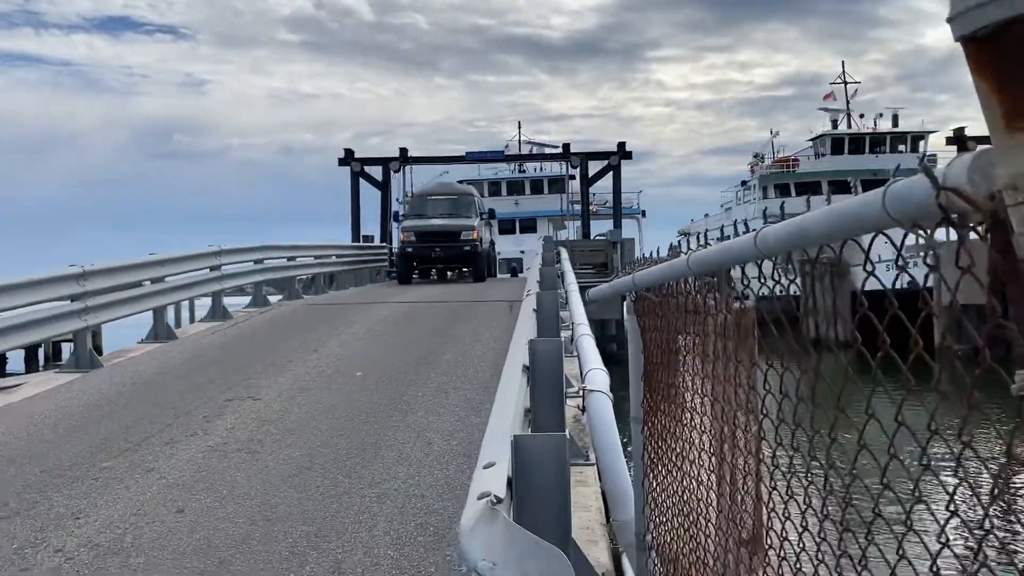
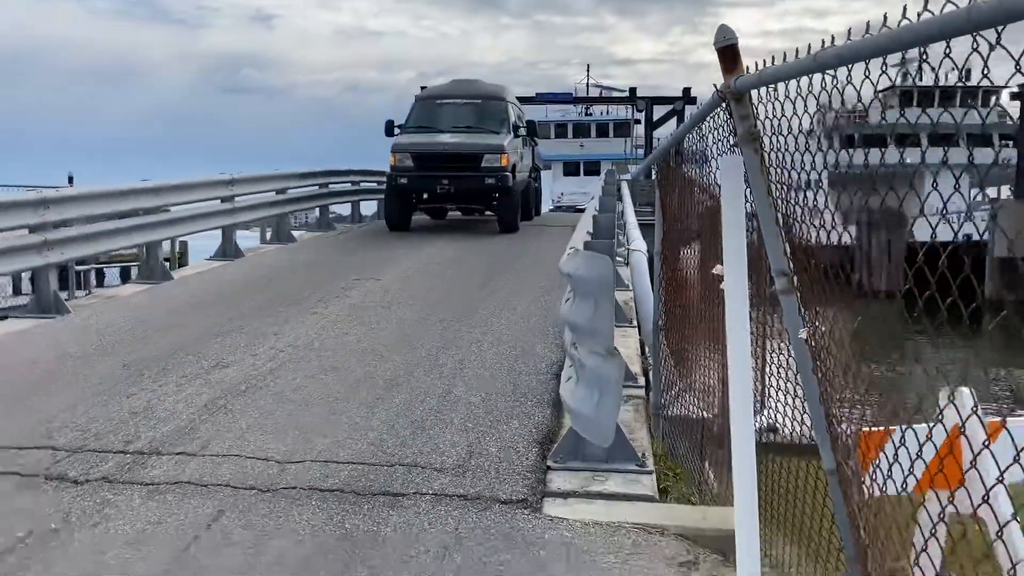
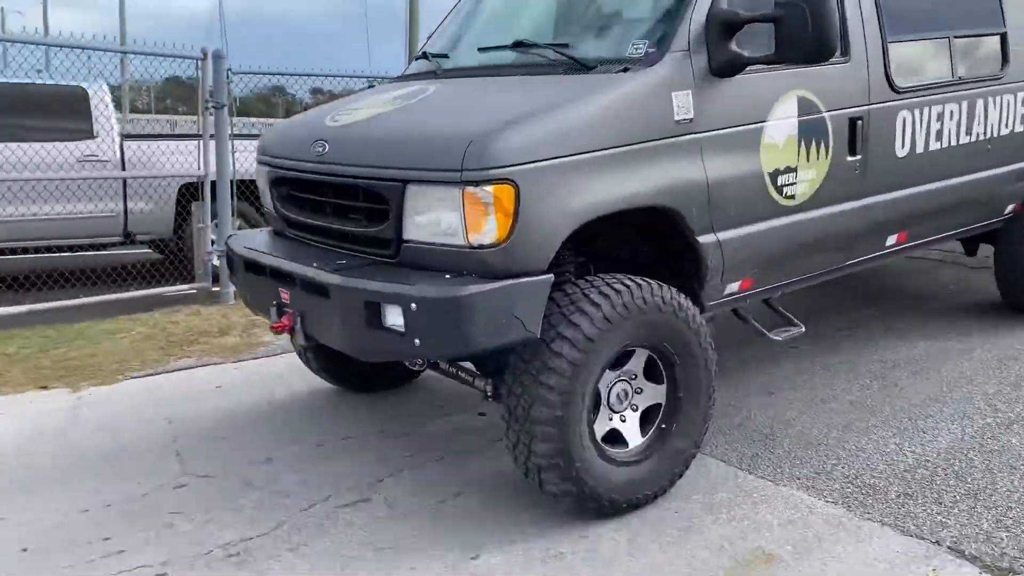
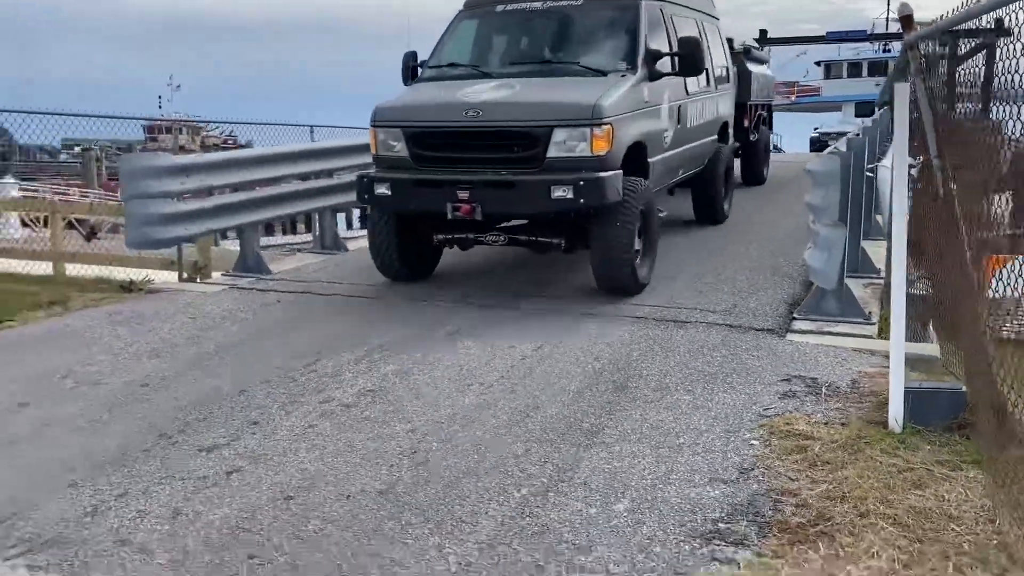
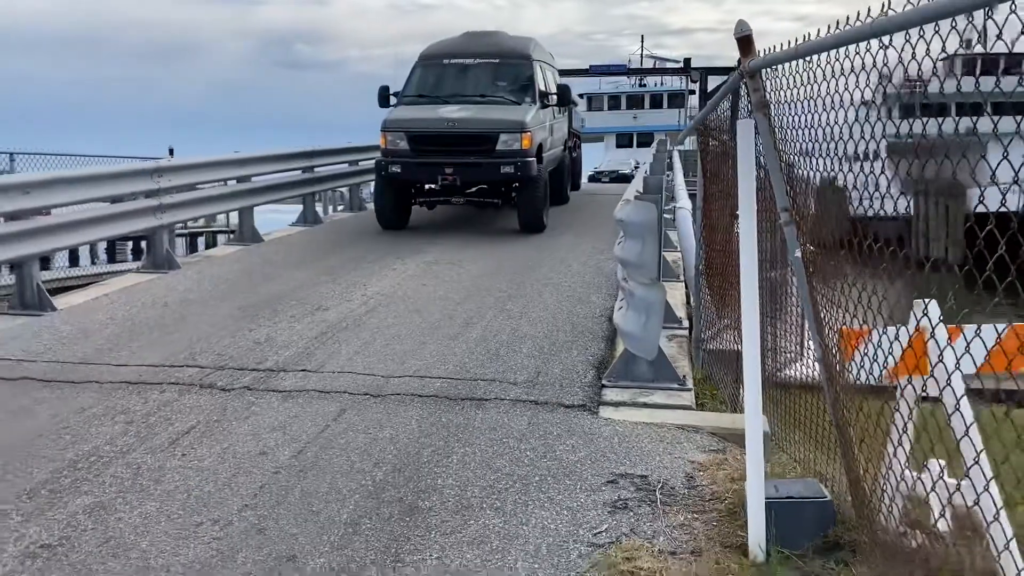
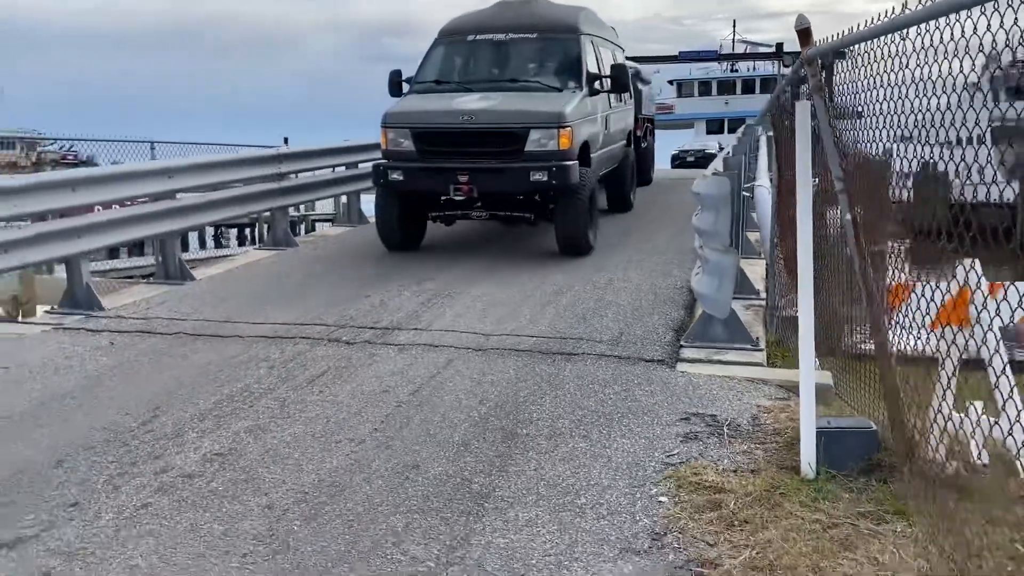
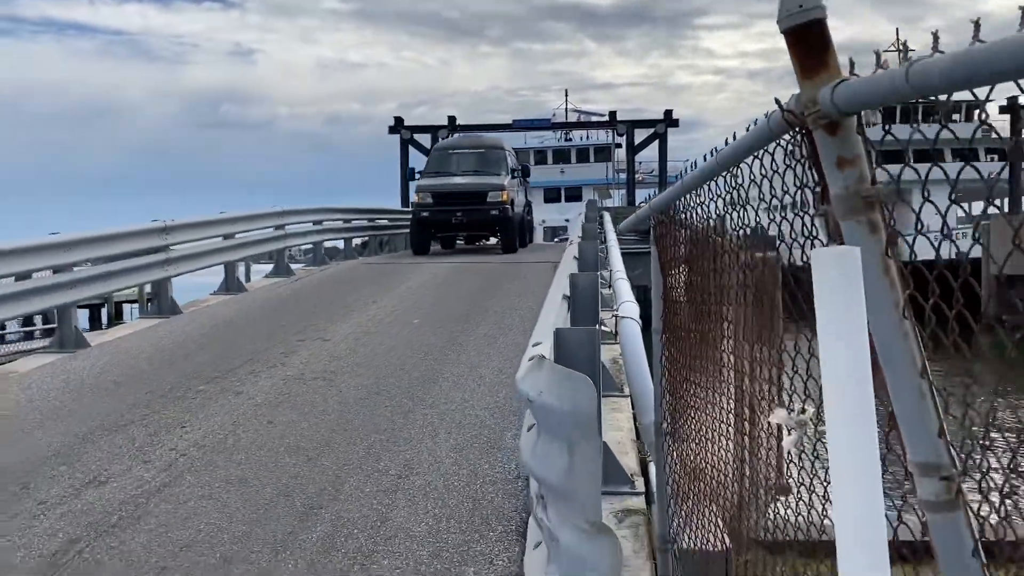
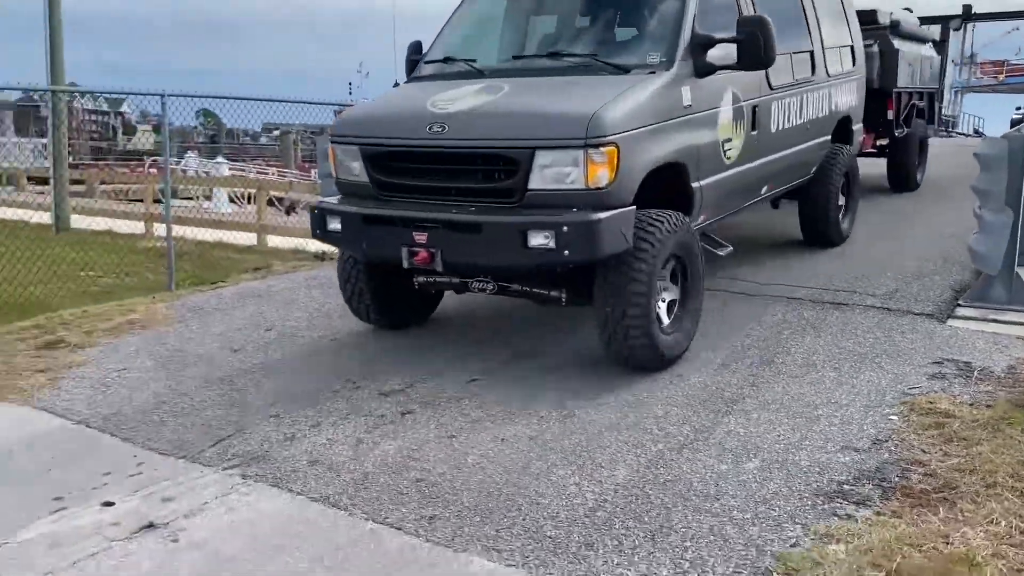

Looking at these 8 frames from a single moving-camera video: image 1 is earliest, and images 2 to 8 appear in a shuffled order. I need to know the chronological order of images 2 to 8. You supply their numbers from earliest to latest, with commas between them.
7, 2, 5, 6, 4, 8, 3
